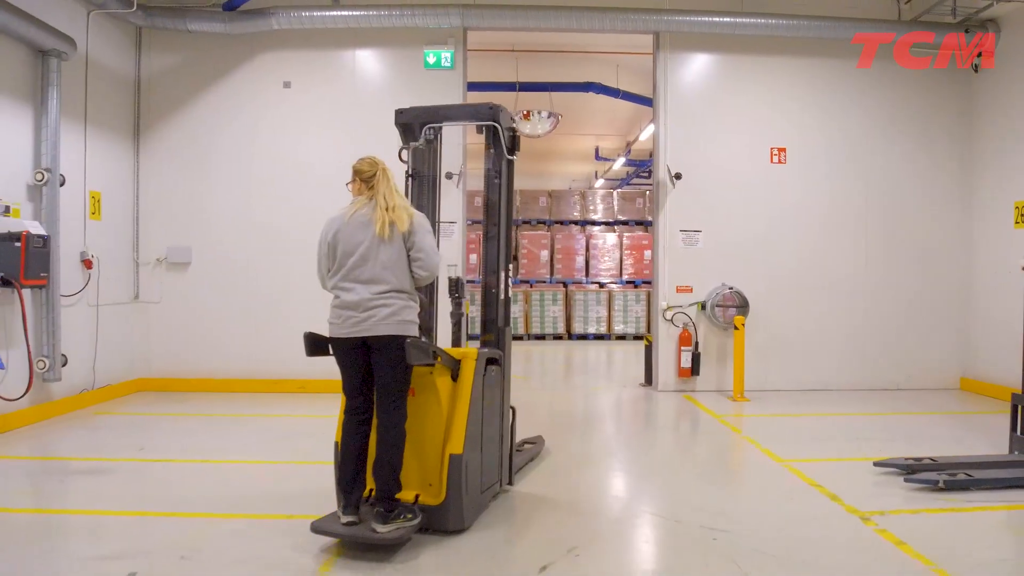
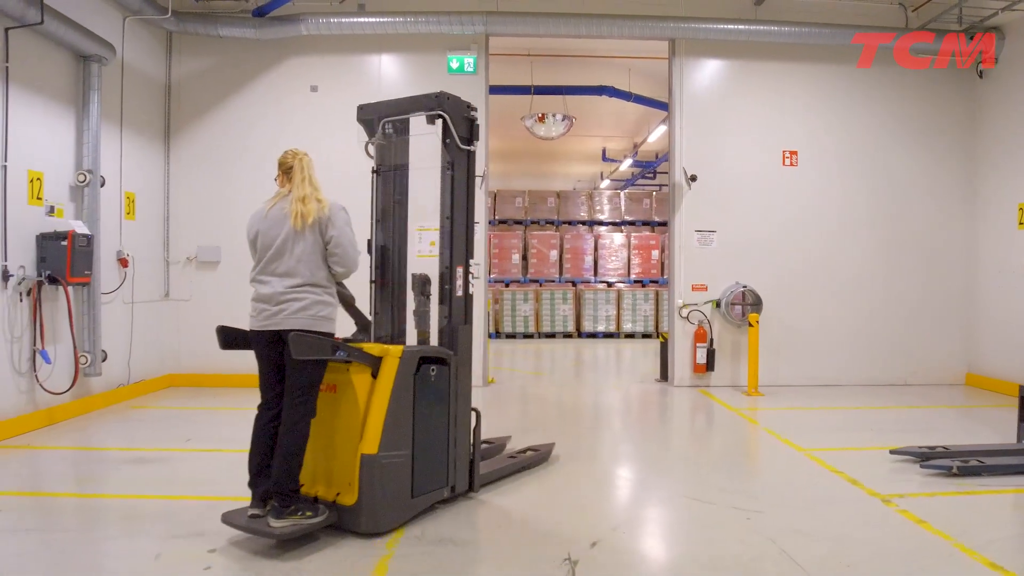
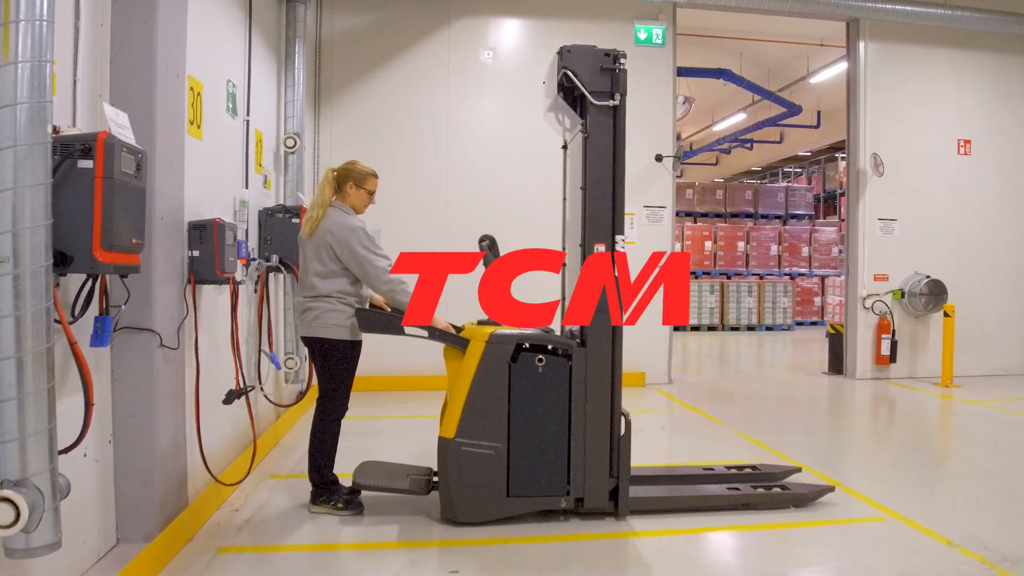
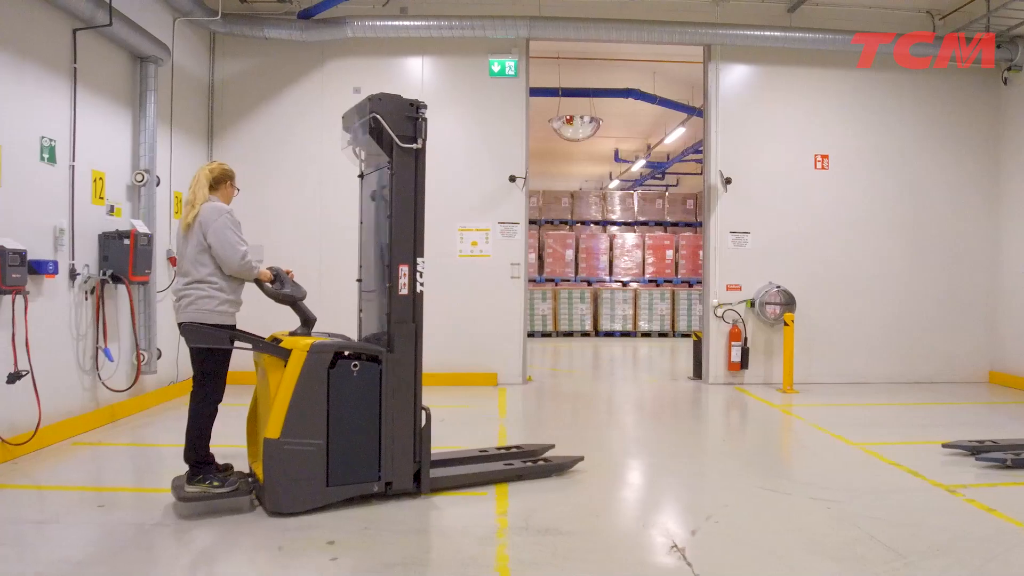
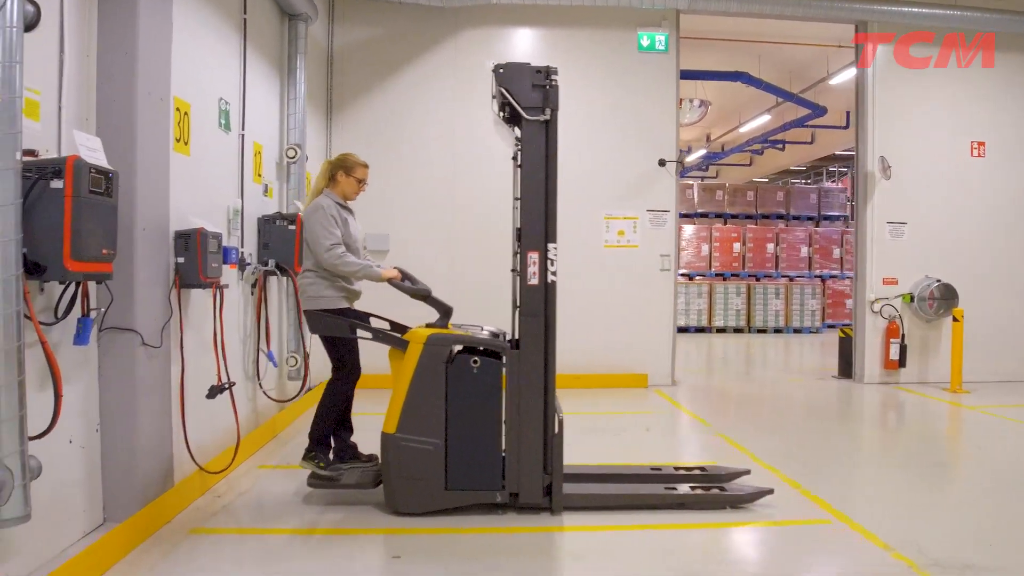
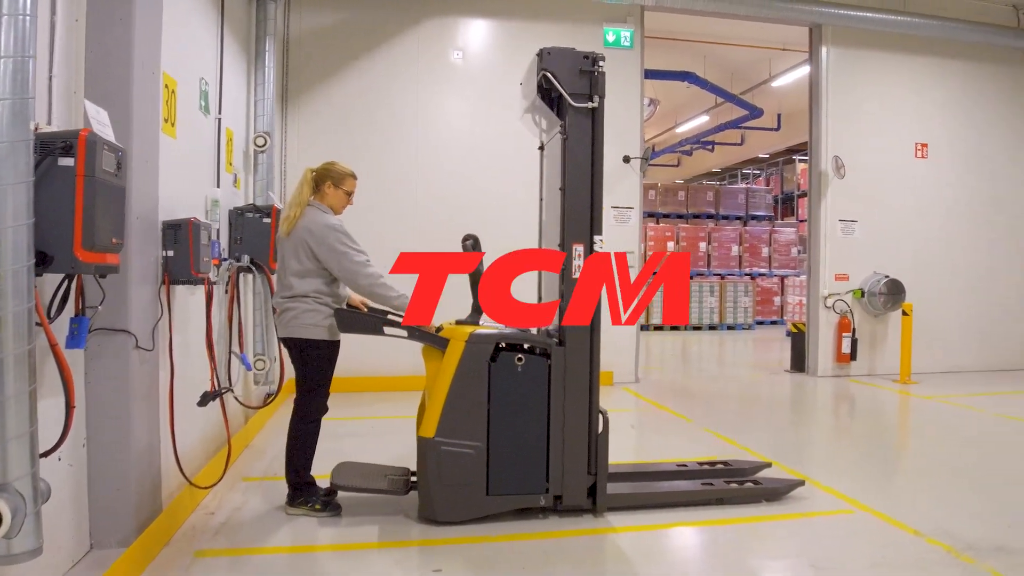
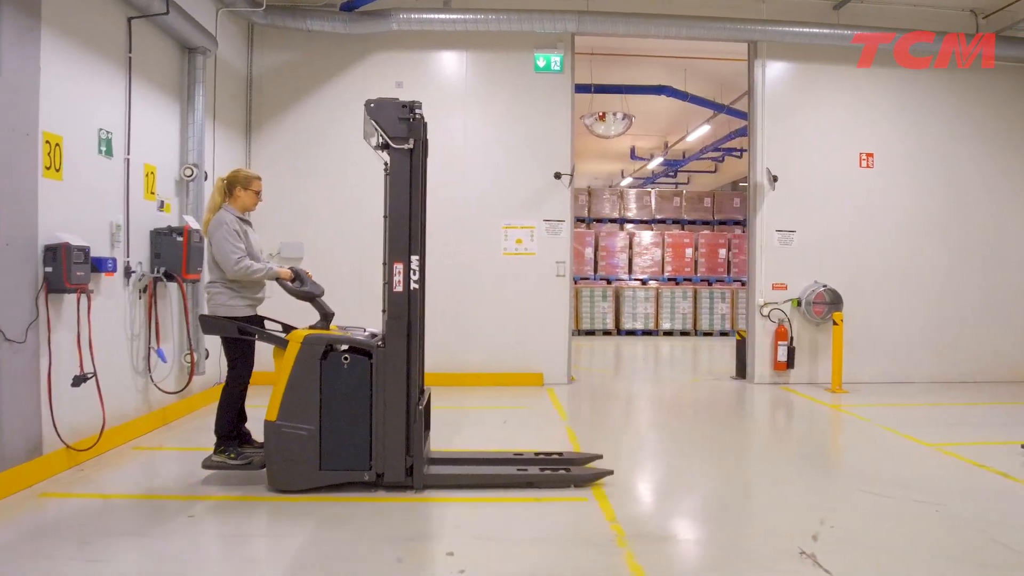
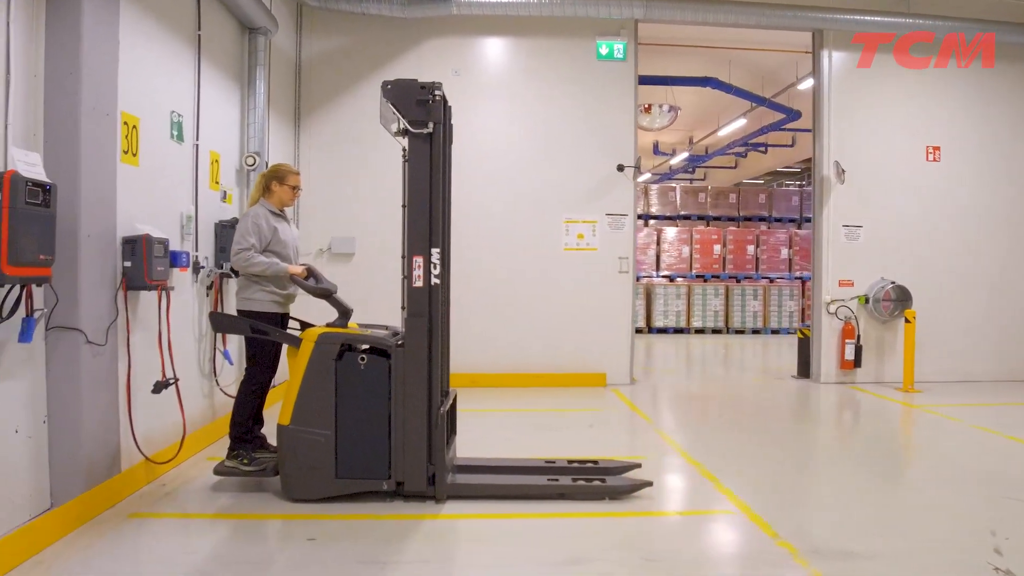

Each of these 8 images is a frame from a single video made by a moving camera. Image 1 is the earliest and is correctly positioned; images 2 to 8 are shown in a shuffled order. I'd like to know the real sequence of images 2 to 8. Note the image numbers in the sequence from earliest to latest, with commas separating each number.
2, 4, 7, 8, 5, 3, 6
